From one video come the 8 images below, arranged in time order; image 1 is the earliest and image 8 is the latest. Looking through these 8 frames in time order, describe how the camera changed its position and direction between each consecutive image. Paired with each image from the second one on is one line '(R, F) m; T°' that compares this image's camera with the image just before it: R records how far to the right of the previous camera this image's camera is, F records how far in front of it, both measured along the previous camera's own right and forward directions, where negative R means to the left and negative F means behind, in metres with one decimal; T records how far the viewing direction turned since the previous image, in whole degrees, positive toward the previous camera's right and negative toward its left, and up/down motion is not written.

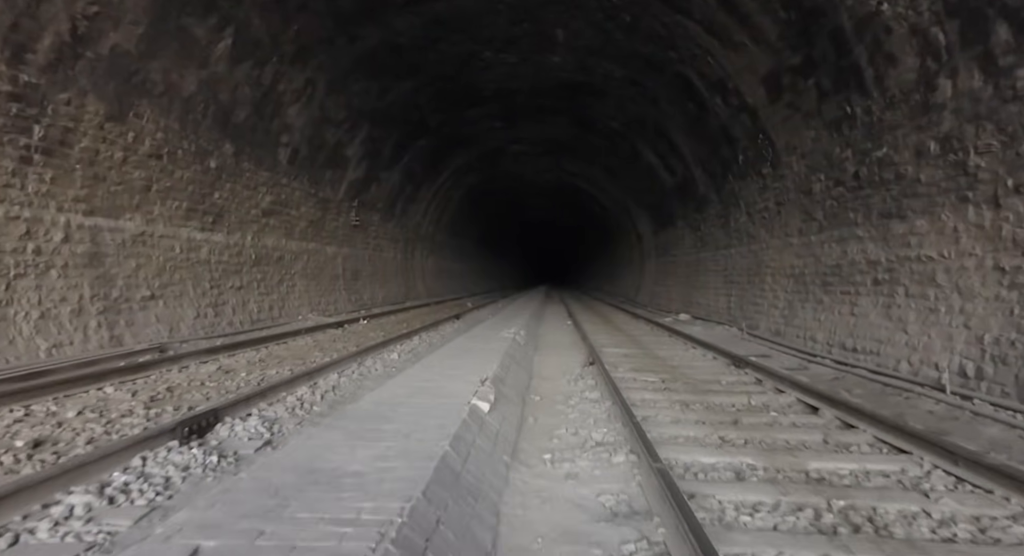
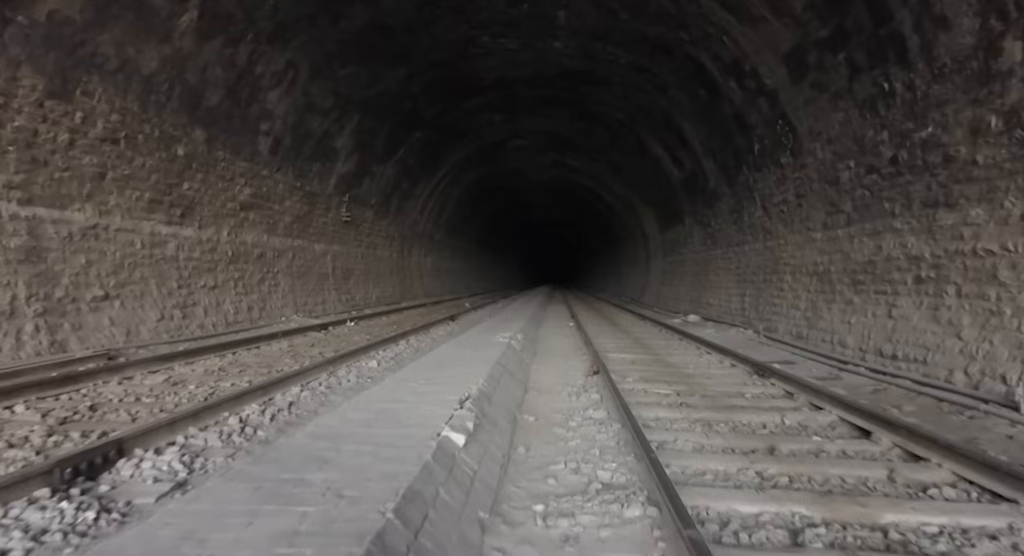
(+0.1, +0.8) m; 0°
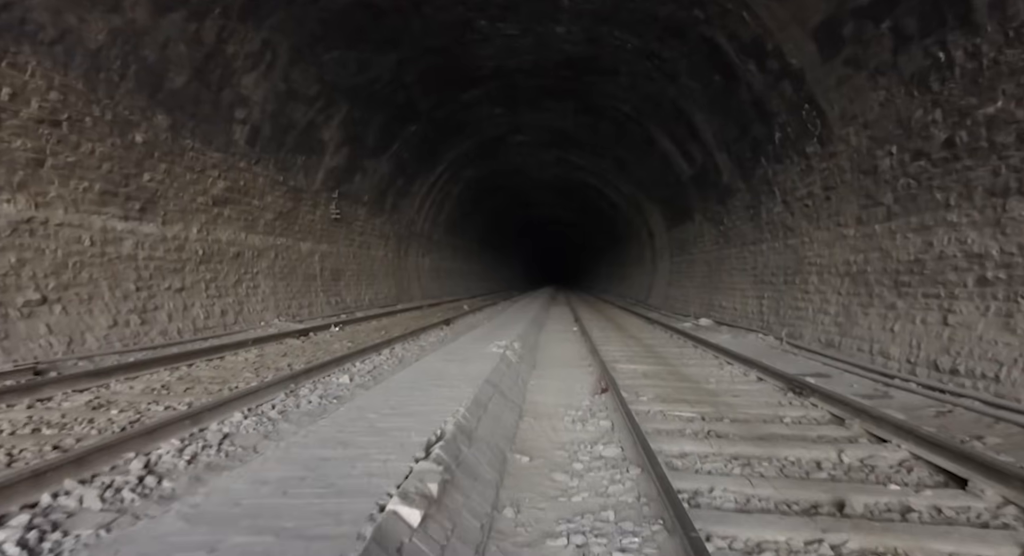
(+0.1, +0.8) m; 0°
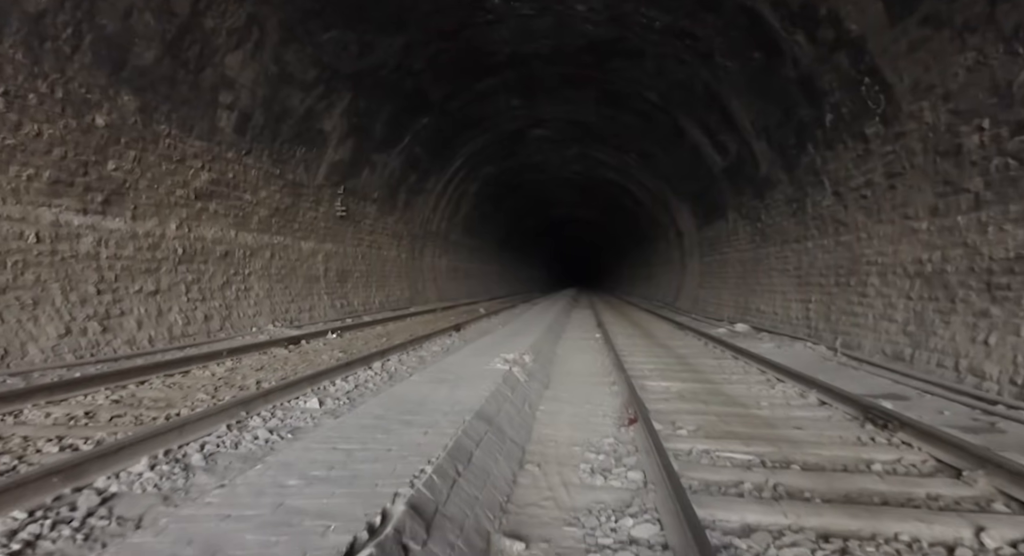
(+0.1, +1.0) m; -2°
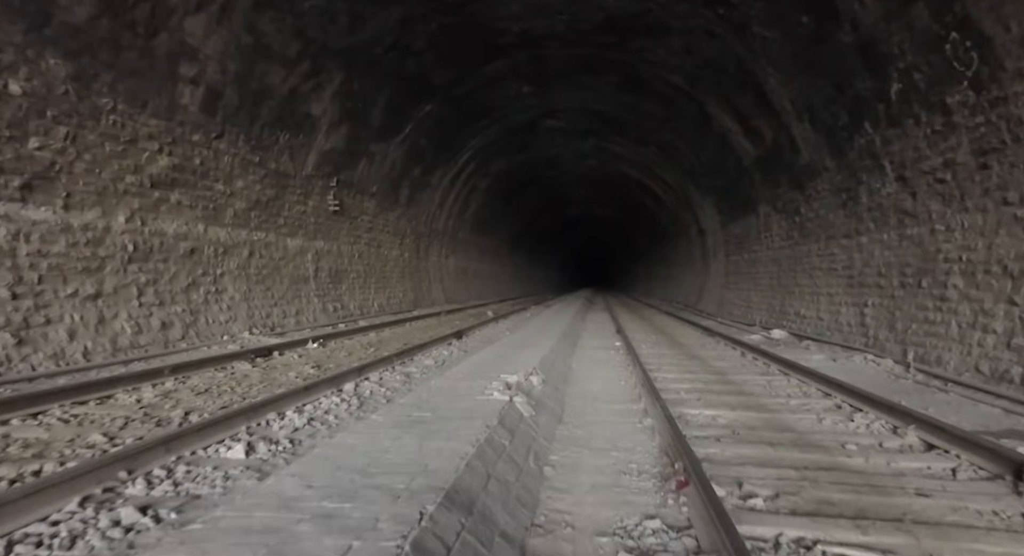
(+0.1, +1.2) m; -1°
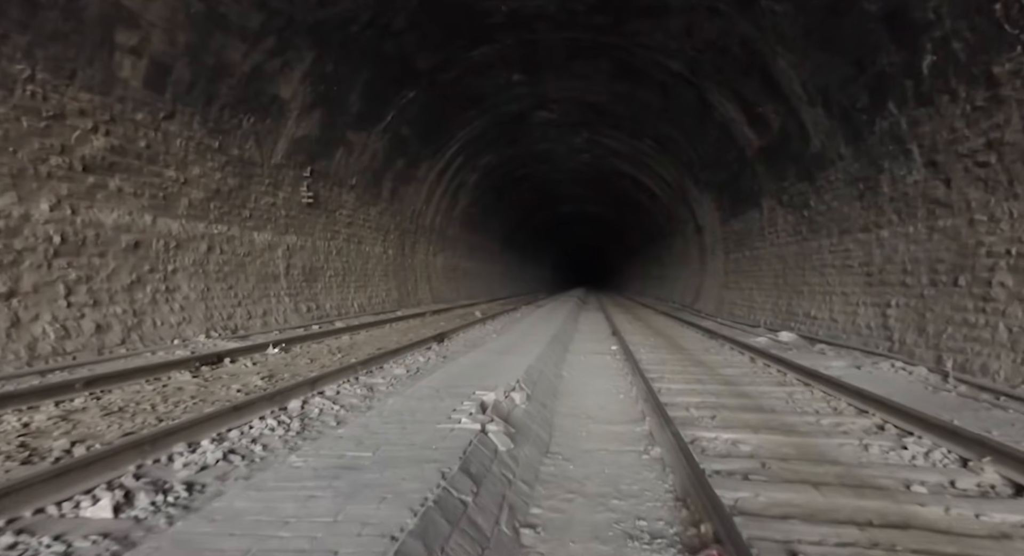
(+0.1, +0.8) m; +1°
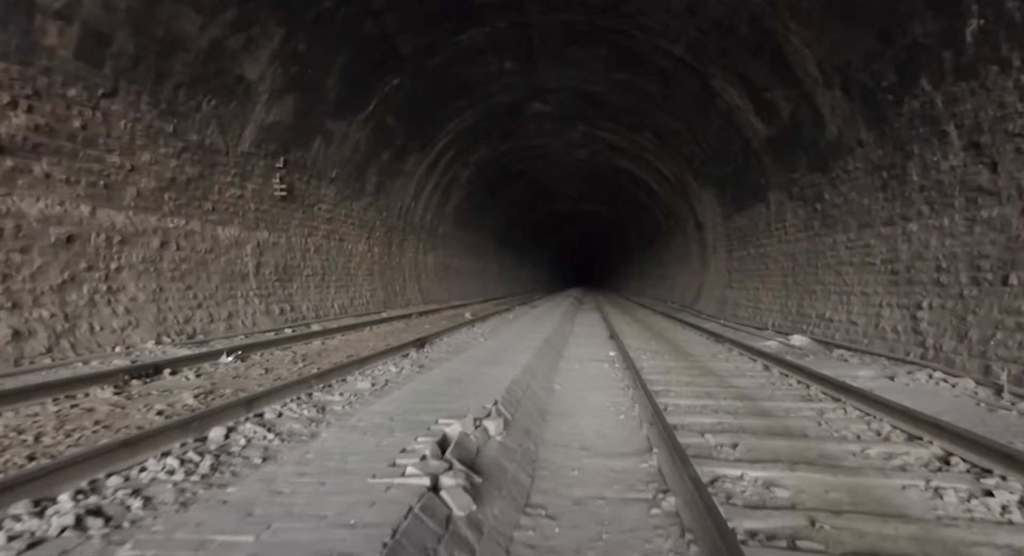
(+0.1, +0.8) m; 0°
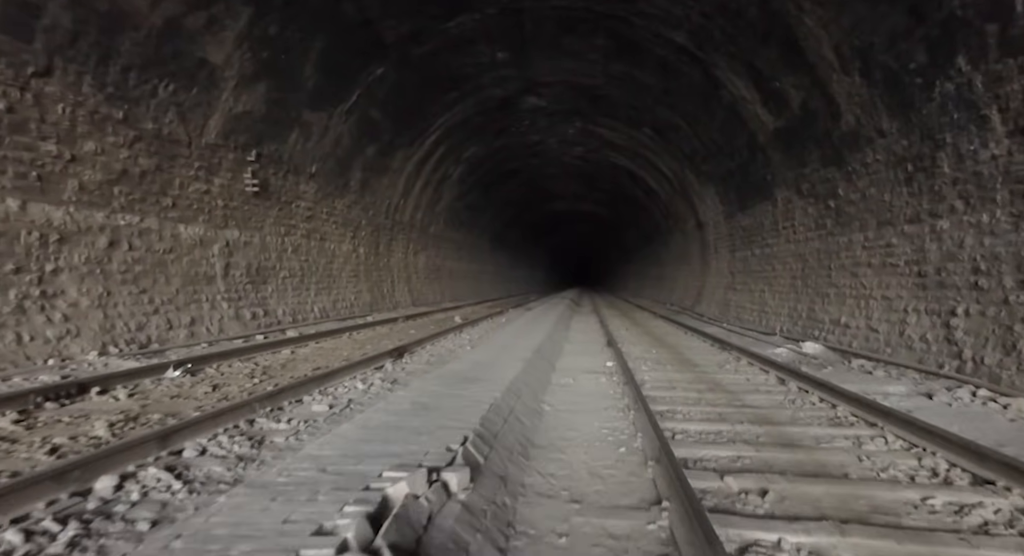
(+0.1, +0.7) m; 0°
